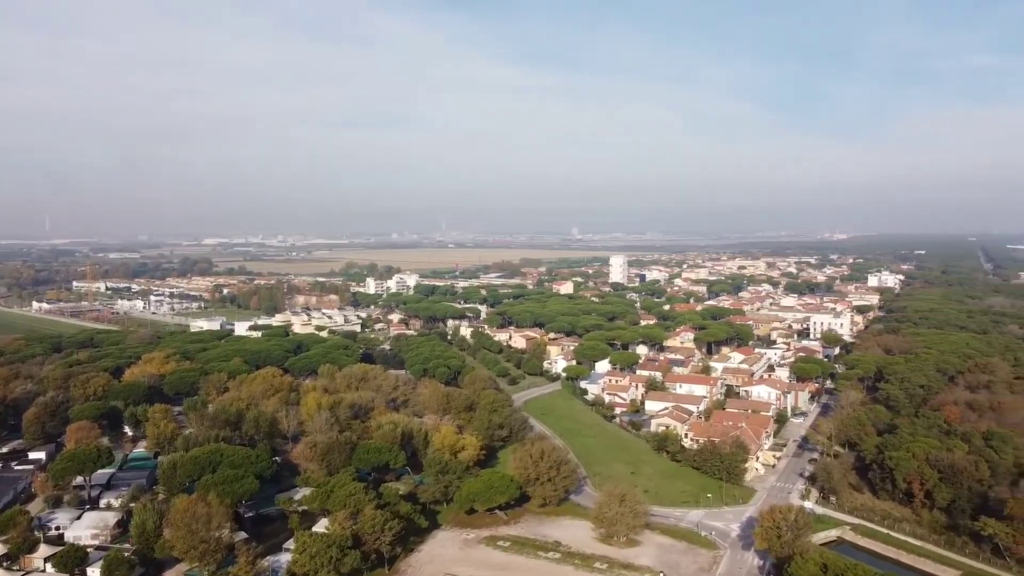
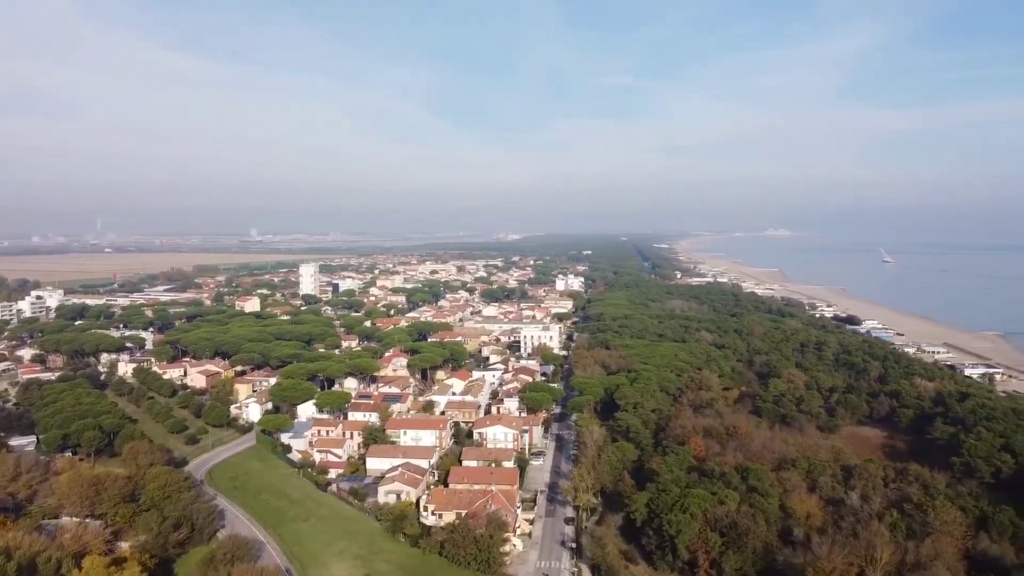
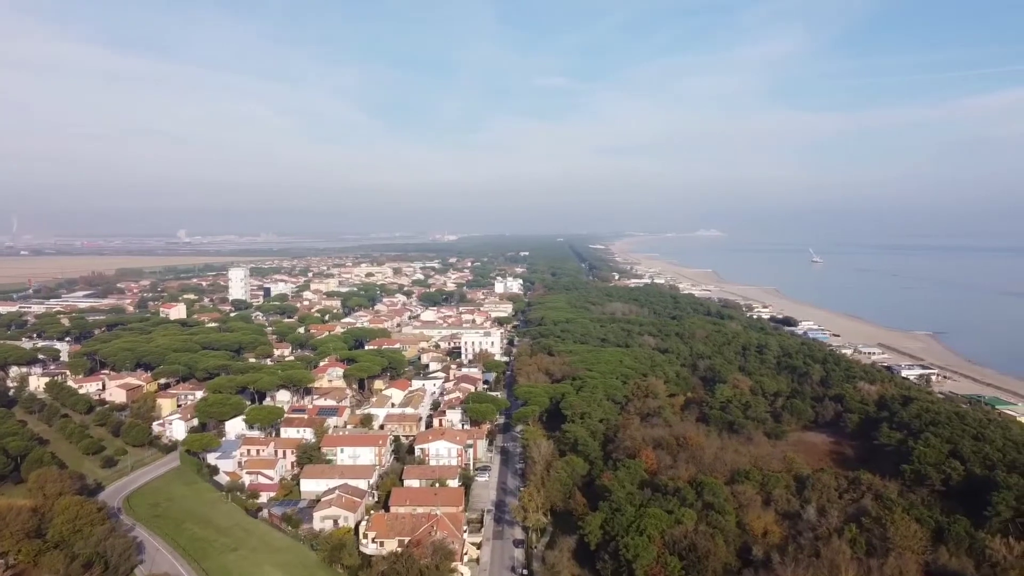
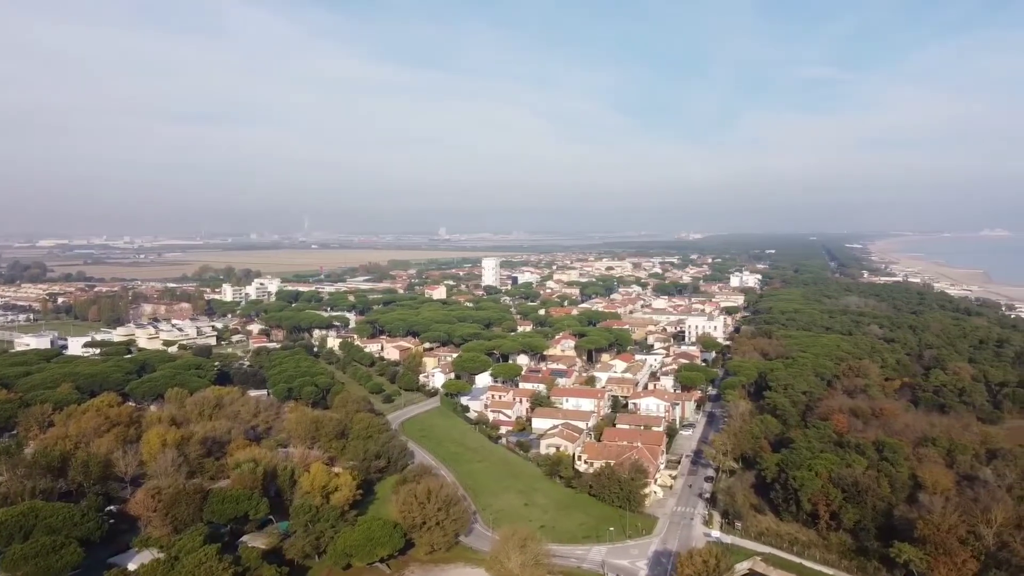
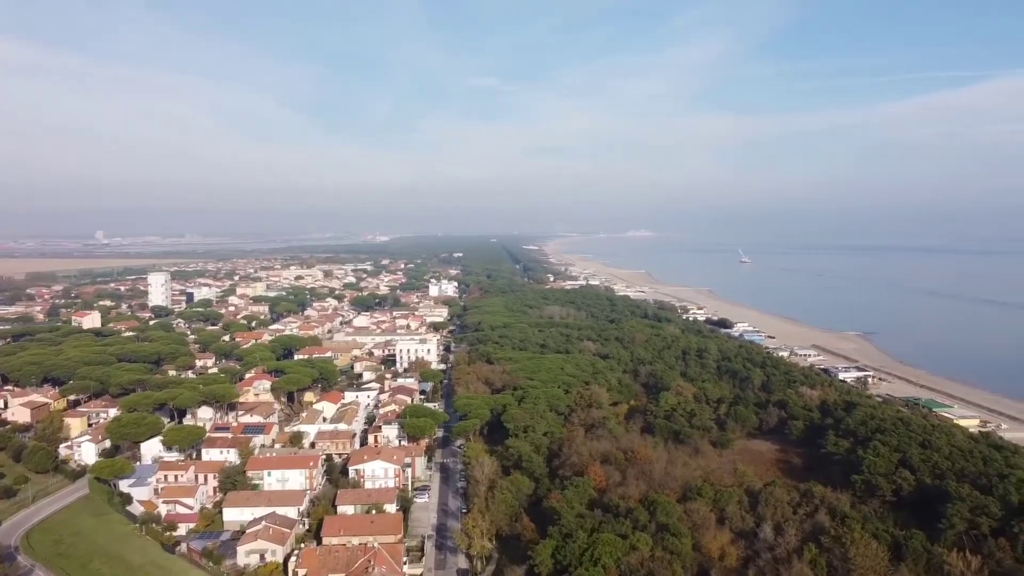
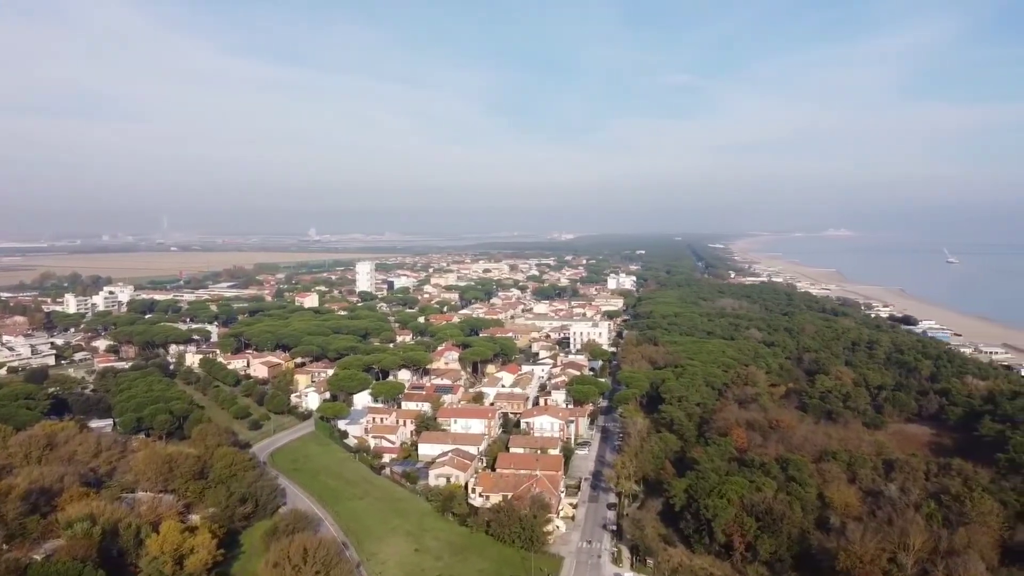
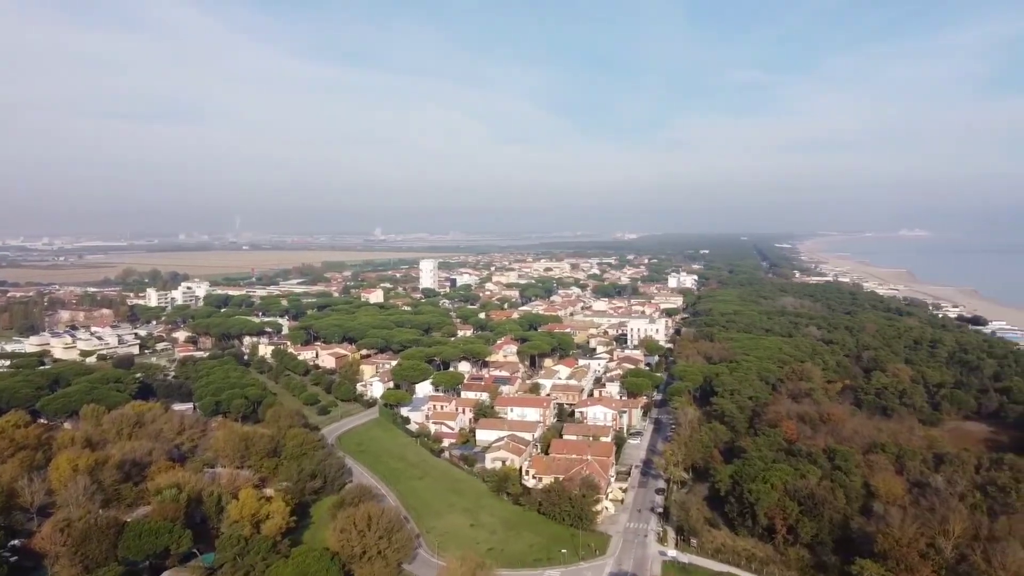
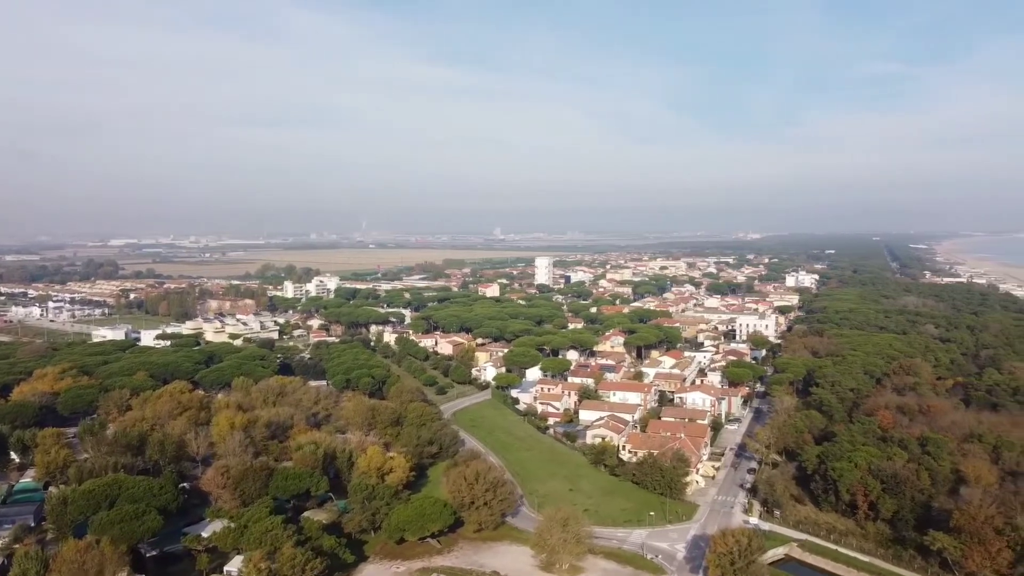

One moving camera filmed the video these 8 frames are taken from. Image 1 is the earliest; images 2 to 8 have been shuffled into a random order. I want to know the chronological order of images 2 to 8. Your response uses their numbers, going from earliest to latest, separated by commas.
8, 4, 7, 6, 2, 3, 5
